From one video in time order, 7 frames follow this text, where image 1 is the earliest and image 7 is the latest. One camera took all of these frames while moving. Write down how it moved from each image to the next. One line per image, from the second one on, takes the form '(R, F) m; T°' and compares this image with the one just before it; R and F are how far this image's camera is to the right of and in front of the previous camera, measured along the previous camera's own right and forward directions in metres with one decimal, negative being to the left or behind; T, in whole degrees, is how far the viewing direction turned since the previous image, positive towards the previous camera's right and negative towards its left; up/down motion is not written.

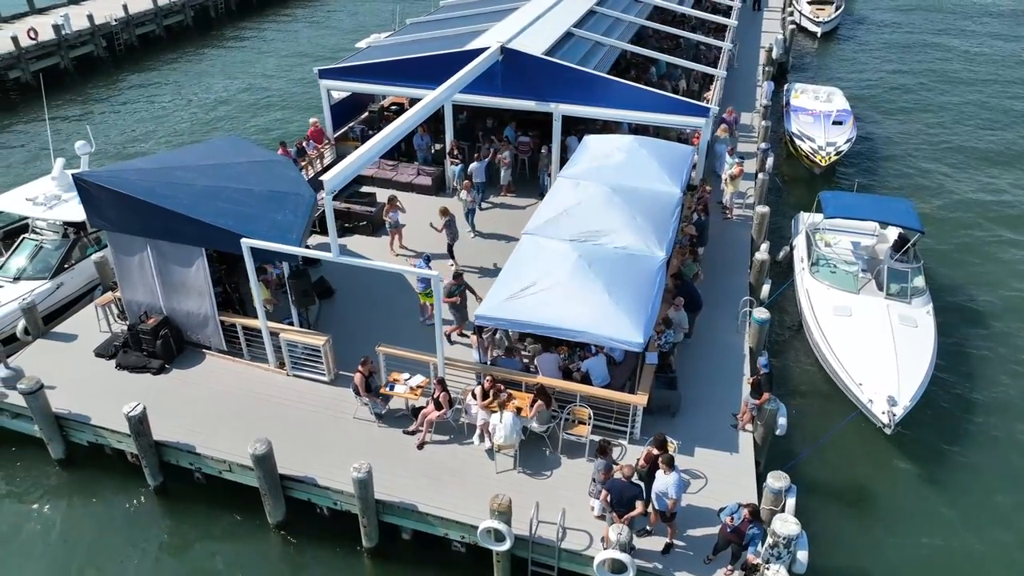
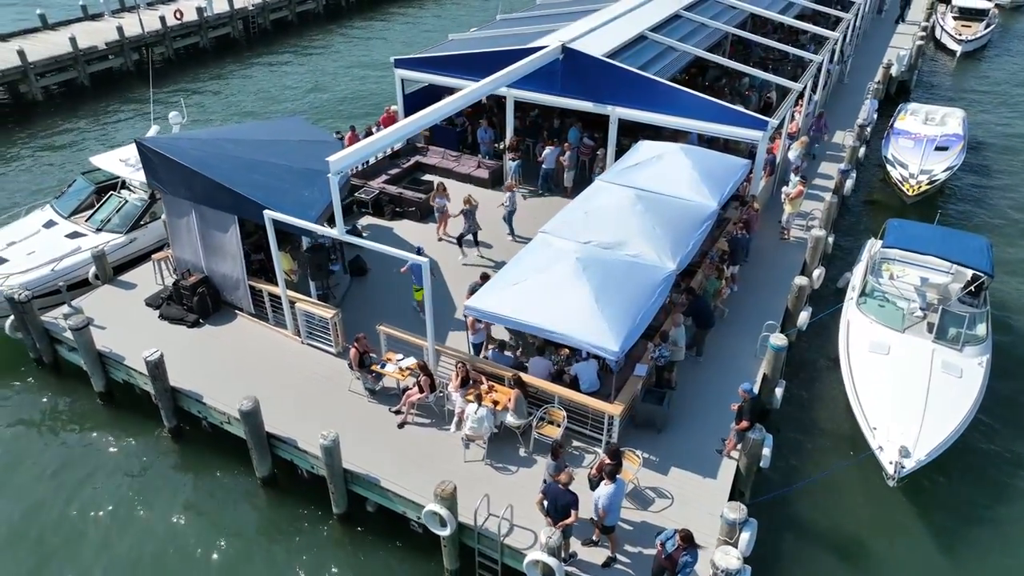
(+1.9, 0.0) m; -10°
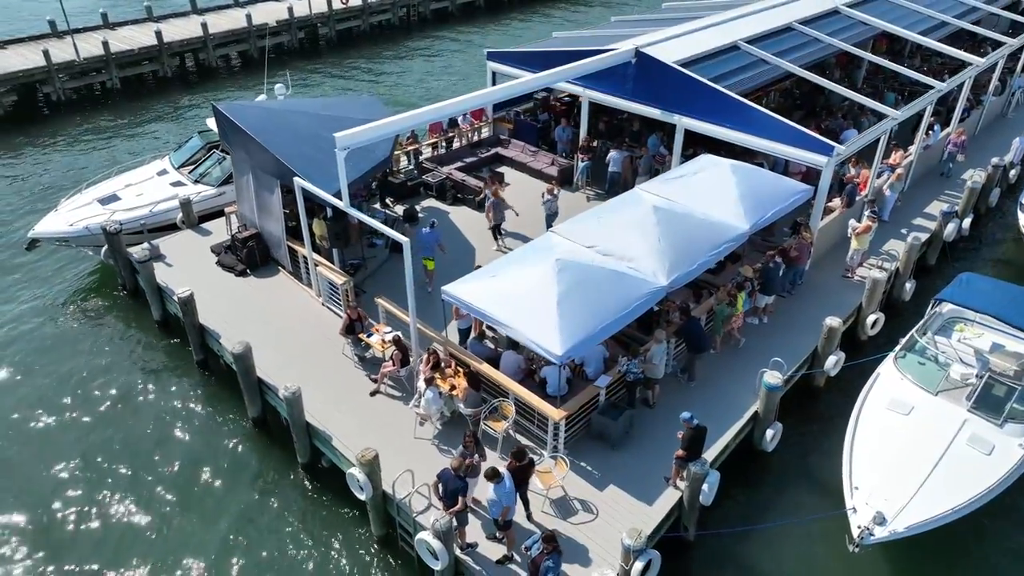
(+2.8, +0.2) m; -13°
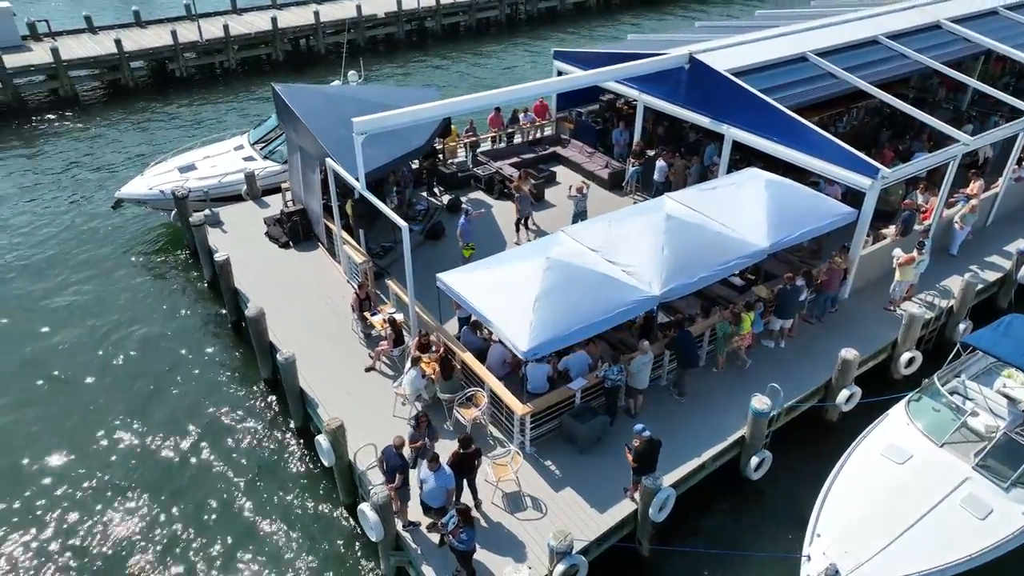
(+1.9, 0.0) m; -9°
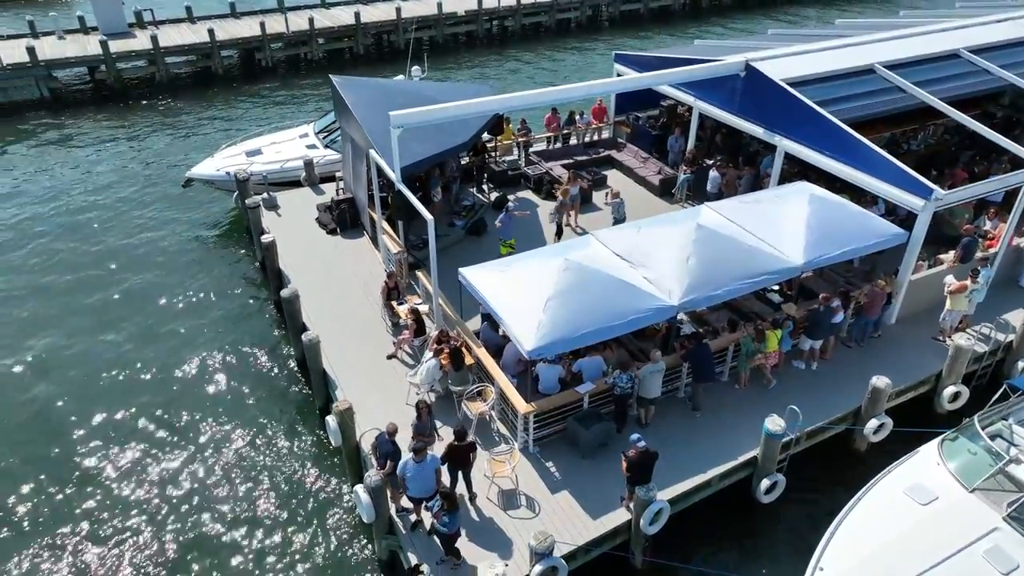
(+0.9, 0.0) m; -6°
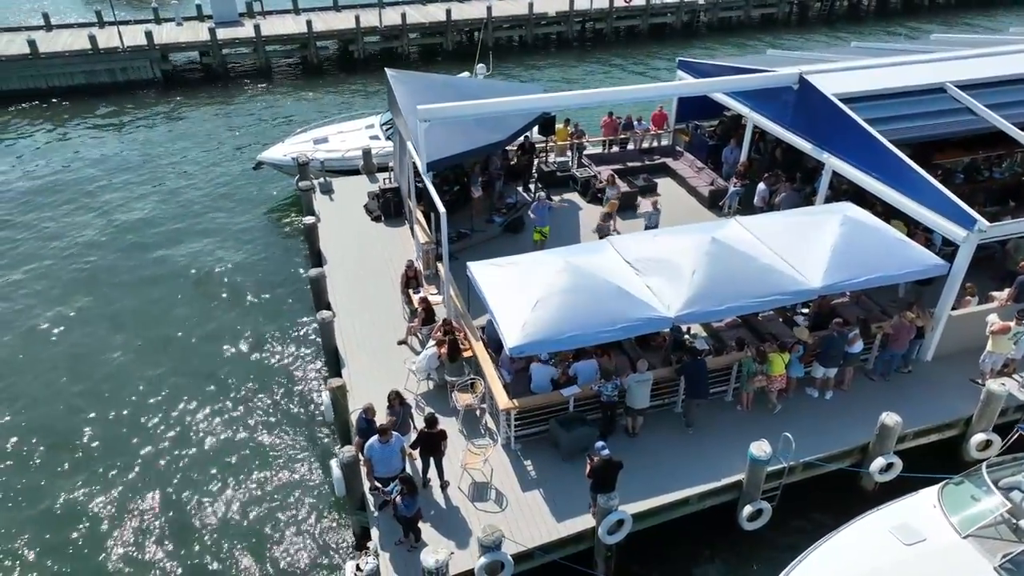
(+1.5, 0.0) m; -8°
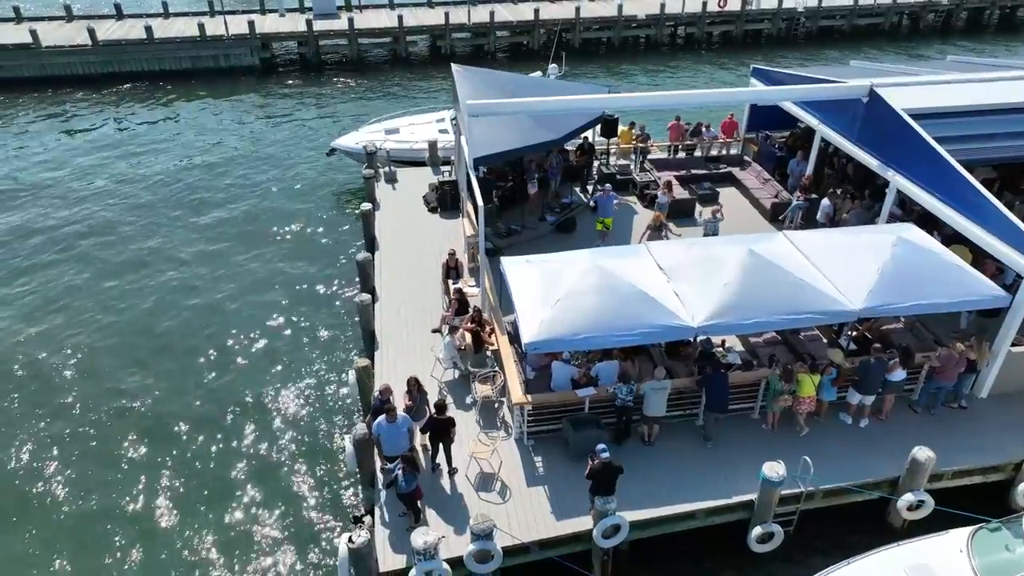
(+0.9, 0.0) m; -7°
